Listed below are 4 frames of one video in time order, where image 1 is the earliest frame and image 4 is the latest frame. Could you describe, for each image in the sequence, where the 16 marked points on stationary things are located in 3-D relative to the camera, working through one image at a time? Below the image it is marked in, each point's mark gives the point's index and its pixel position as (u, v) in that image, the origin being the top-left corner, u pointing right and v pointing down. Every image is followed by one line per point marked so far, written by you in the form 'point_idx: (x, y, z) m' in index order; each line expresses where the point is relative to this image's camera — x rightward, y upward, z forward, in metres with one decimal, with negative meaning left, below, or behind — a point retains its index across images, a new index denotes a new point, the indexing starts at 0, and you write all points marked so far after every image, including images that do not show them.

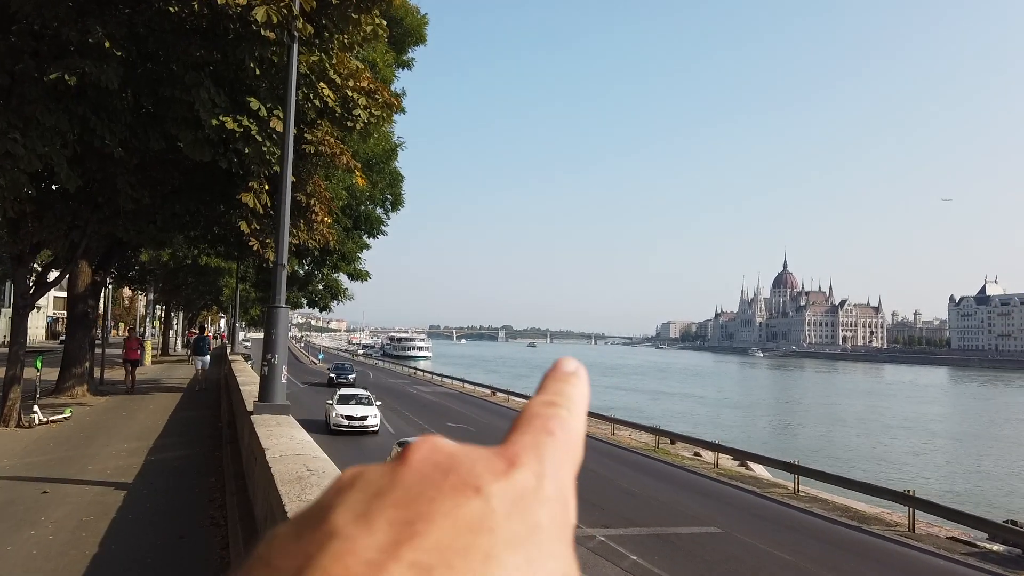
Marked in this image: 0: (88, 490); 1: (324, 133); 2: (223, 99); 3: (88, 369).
0: (-3.9, -1.9, +6.9) m
1: (-2.8, +2.2, +10.7) m
2: (-3.2, +2.1, +8.3) m
3: (-9.1, -1.7, +15.9) m
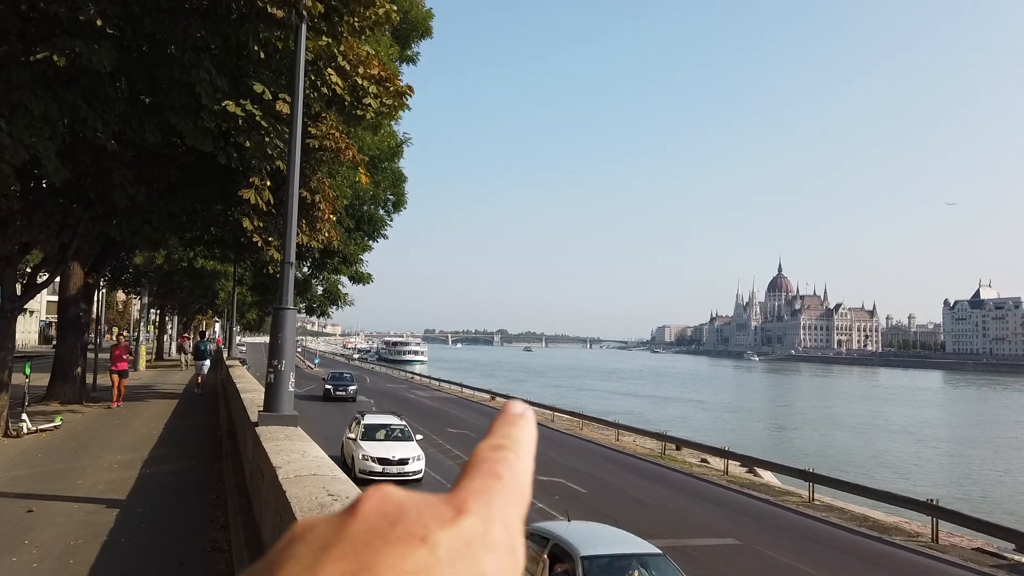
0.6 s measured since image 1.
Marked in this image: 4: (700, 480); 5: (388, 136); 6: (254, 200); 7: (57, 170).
0: (-3.7, -1.9, +6.3) m
1: (-2.6, +2.2, +10.2) m
2: (-3.0, +2.1, +7.7) m
3: (-8.9, -1.8, +15.3) m
4: (+5.0, -5.2, +19.8) m
5: (-2.2, +2.7, +13.1) m
6: (-3.4, +1.1, +9.6) m
7: (-4.5, +1.2, +7.4) m
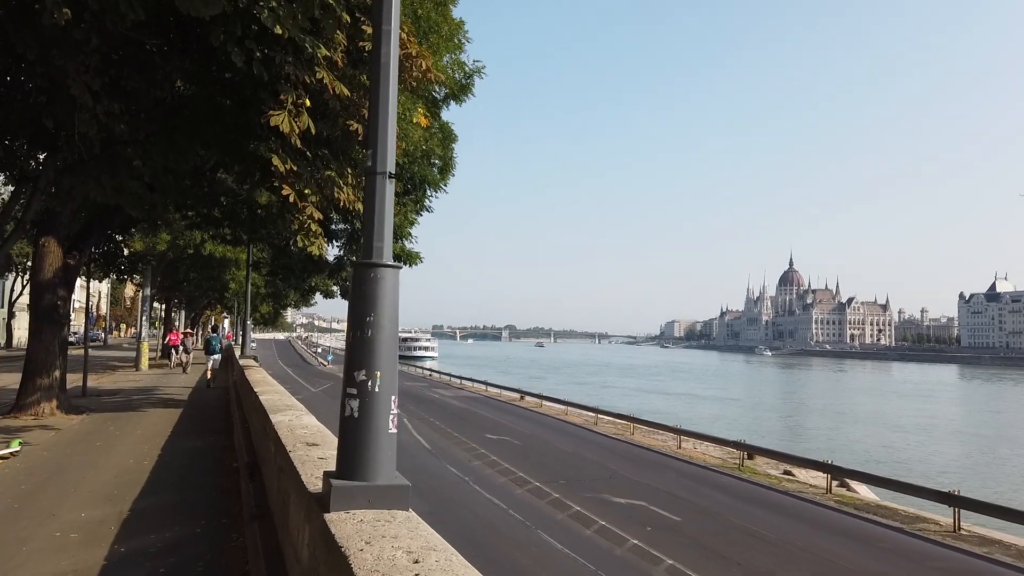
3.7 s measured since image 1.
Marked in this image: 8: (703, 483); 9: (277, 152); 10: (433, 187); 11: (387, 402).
0: (-2.4, -1.6, +3.2) m
1: (-1.2, +2.5, +7.1) m
2: (-1.7, +2.4, +4.6) m
3: (-7.5, -1.5, +12.2) m
4: (+6.5, -4.8, +16.6) m
5: (-0.8, +3.0, +9.9) m
6: (-2.0, +1.4, +6.5) m
7: (-3.2, +1.4, +4.2) m
8: (+4.7, -4.7, +17.8) m
9: (-2.4, +1.3, +7.4) m
10: (-1.4, +1.7, +12.7) m
11: (-0.5, -0.5, +3.0) m
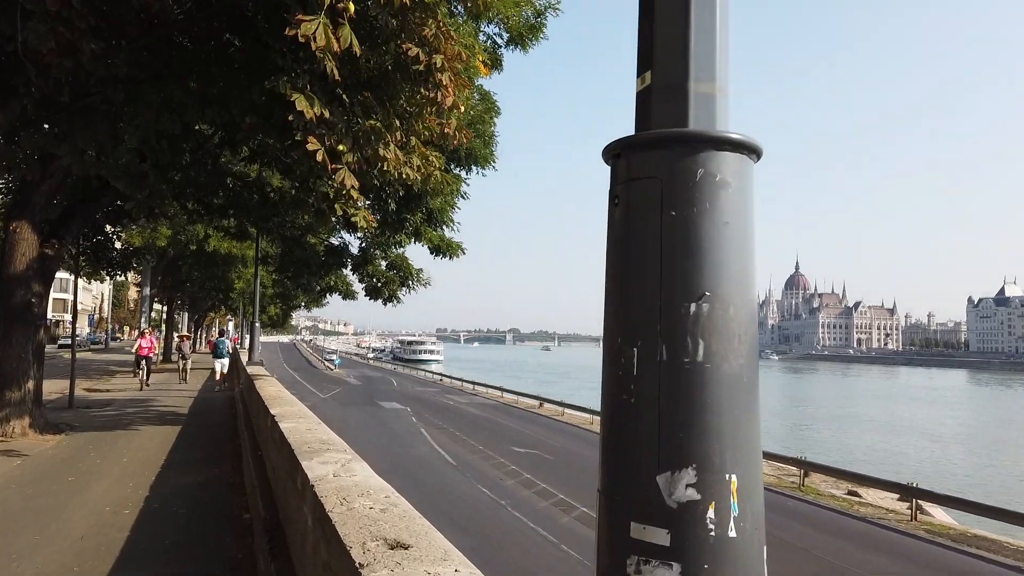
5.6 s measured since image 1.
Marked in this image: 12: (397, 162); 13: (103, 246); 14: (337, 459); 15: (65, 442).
0: (-1.5, -1.5, +1.2) m
1: (-0.3, +2.6, +5.0) m
2: (-0.8, +2.5, +2.6) m
3: (-6.6, -1.4, +10.2) m
4: (+7.4, -4.8, +14.6) m
5: (+0.1, +3.1, +7.9) m
6: (-1.2, +1.5, +4.5) m
7: (-2.4, +1.5, +2.2) m
8: (+5.6, -4.7, +15.7) m
9: (-1.5, +1.4, +5.4) m
10: (-0.5, +1.8, +10.7) m
11: (+0.3, -0.4, +1.0) m
12: (-0.9, +1.1, +6.0) m
13: (-8.9, +1.0, +16.2) m
14: (-1.1, -1.0, +4.5) m
15: (-5.9, -2.0, +9.8) m
